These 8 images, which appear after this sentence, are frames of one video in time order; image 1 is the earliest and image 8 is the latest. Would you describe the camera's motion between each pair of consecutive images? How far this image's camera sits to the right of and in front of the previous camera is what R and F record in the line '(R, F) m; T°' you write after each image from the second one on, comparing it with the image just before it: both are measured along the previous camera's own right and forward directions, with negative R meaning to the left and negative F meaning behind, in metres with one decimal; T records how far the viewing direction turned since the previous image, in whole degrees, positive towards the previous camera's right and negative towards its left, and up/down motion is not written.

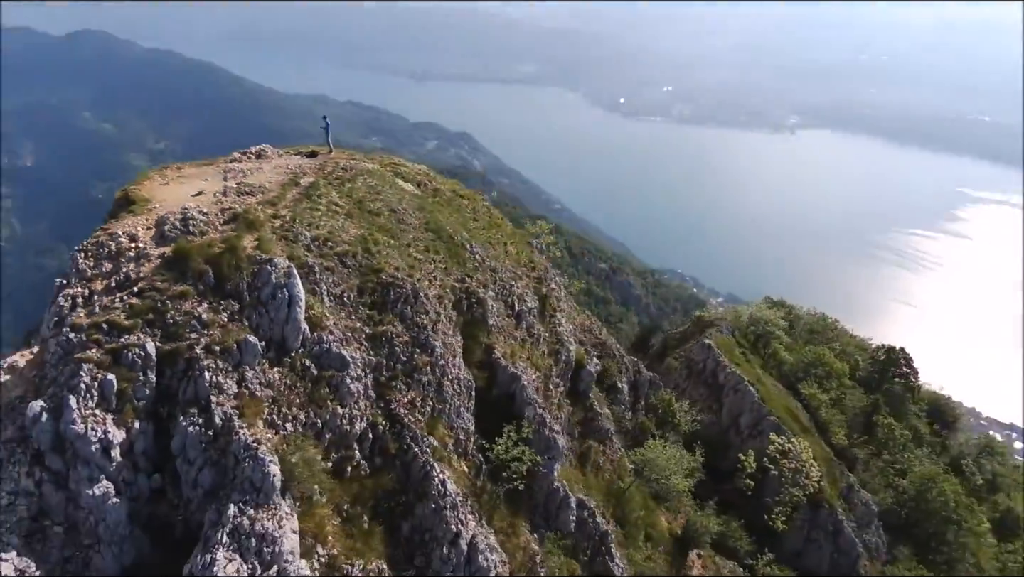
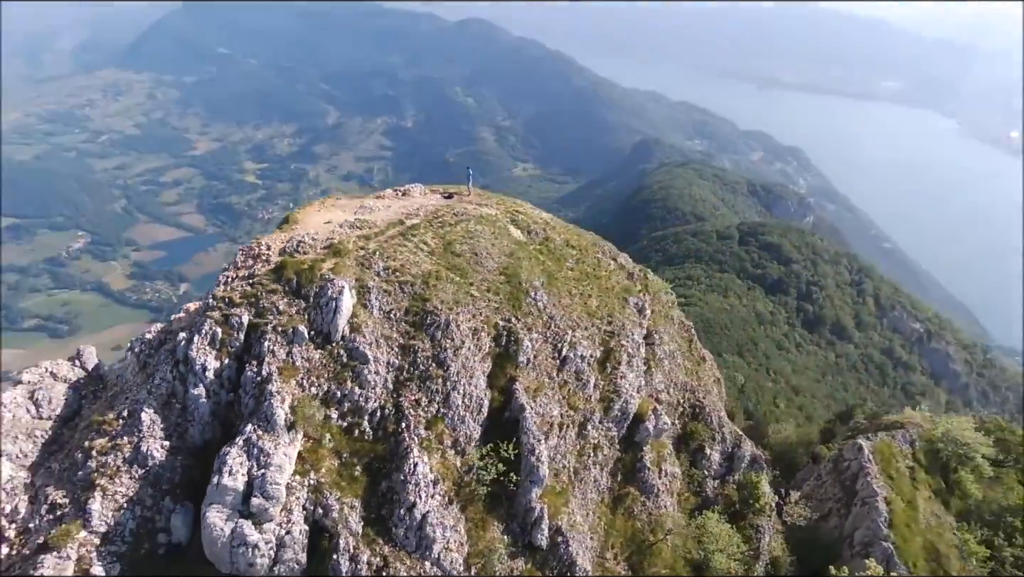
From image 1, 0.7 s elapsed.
(+6.4, -1.8) m; -25°
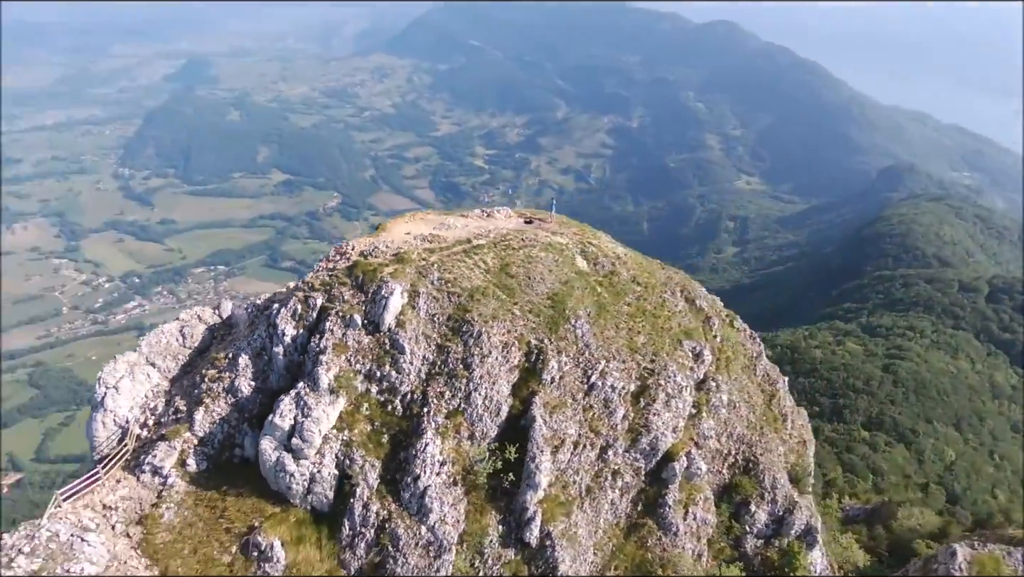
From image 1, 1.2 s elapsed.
(+4.9, -1.6) m; -18°
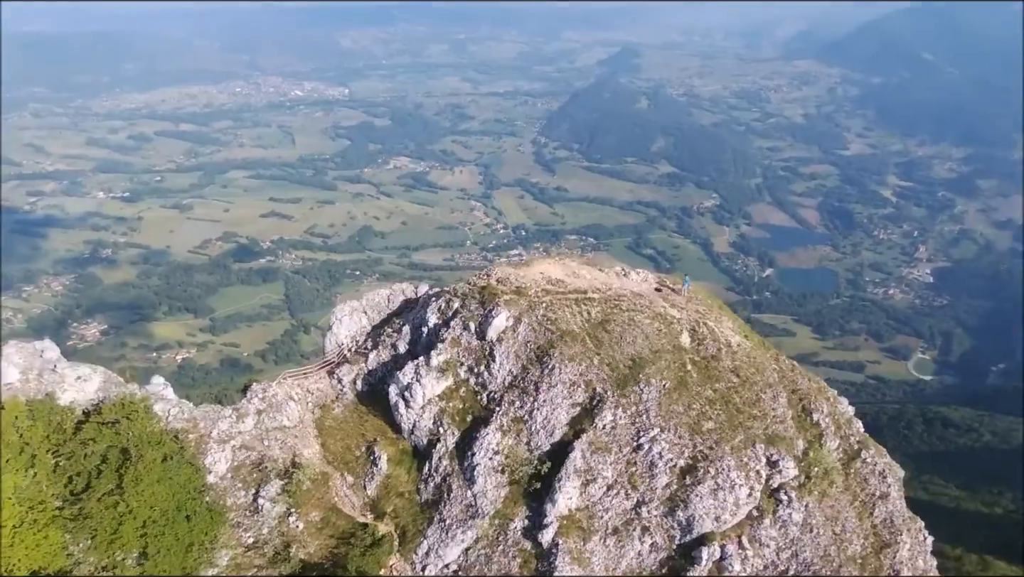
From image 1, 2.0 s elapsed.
(+9.0, -2.2) m; -31°
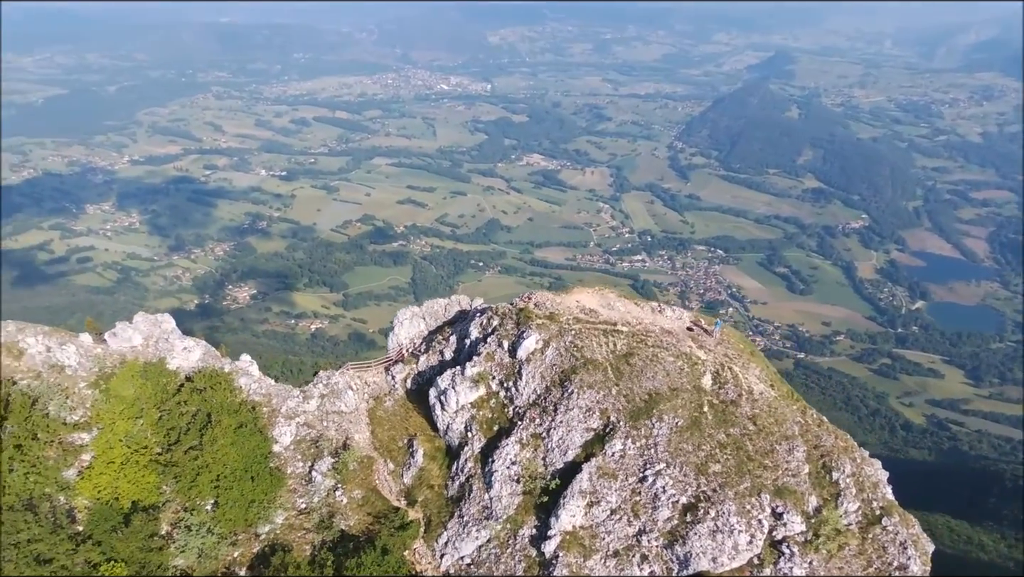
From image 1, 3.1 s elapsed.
(+3.6, -1.7) m; -11°
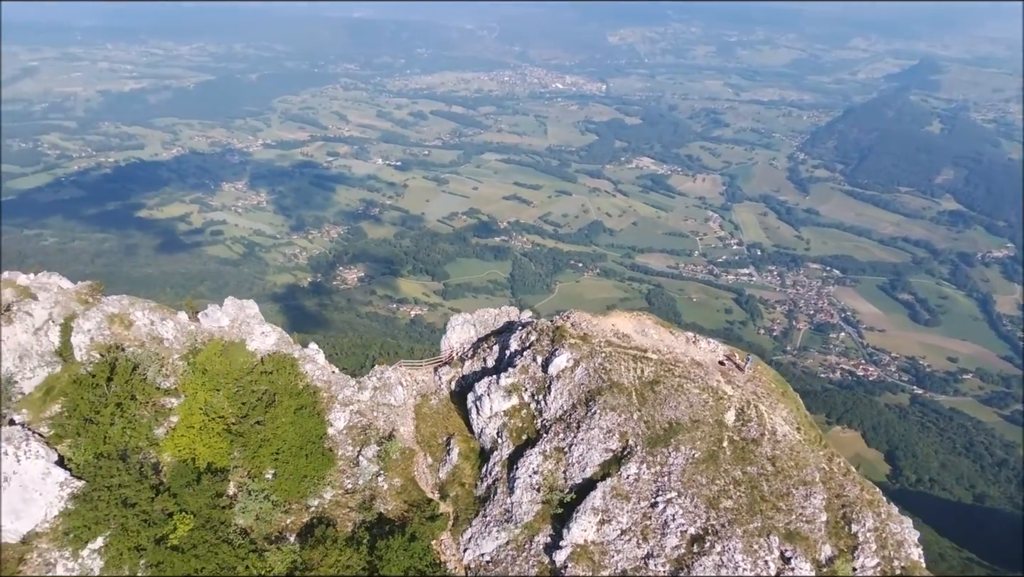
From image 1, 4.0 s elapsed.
(+2.7, -1.3) m; -9°
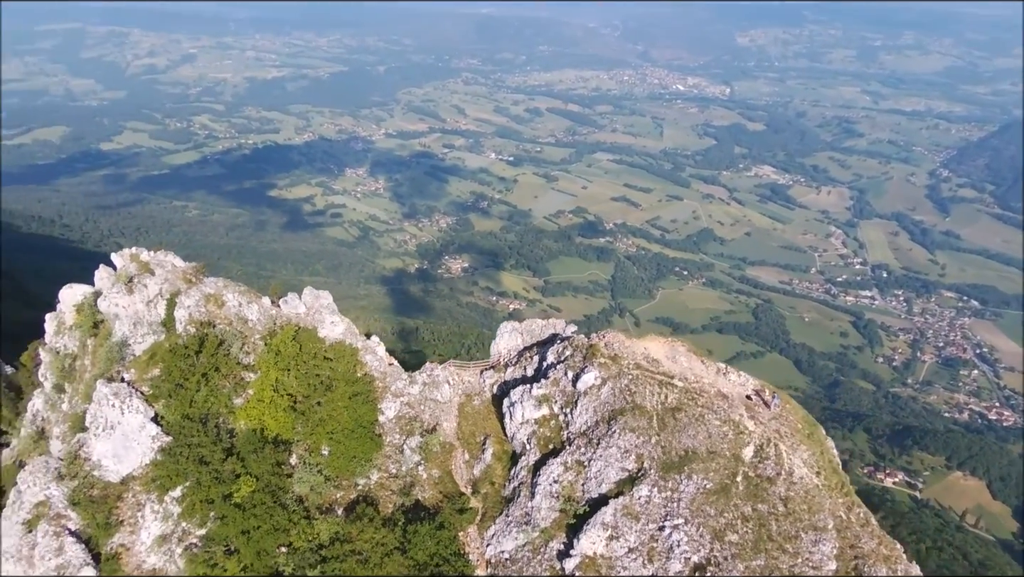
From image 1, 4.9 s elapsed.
(+2.9, -1.3) m; -9°
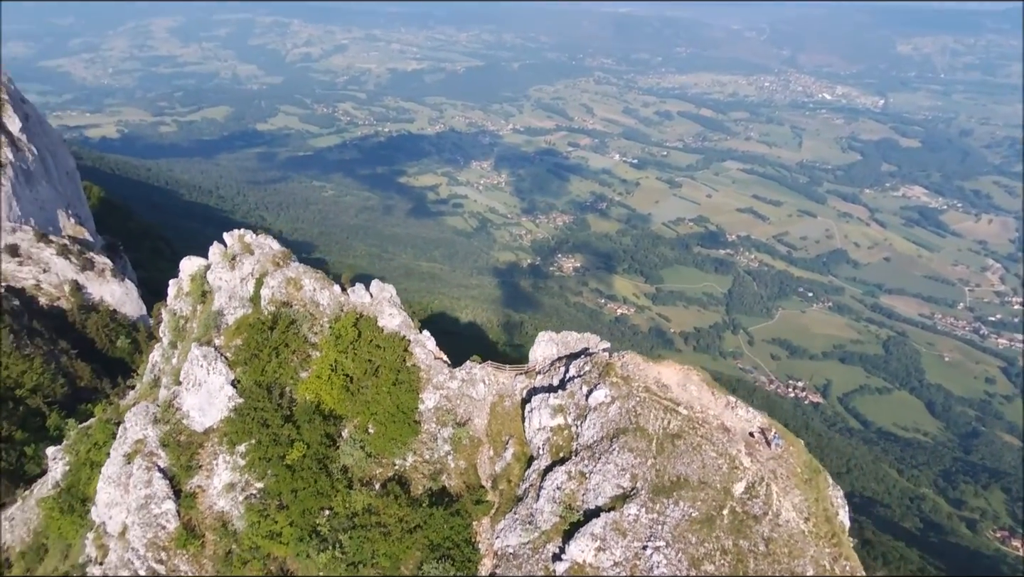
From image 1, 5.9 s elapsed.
(+4.2, -1.6) m; -10°
